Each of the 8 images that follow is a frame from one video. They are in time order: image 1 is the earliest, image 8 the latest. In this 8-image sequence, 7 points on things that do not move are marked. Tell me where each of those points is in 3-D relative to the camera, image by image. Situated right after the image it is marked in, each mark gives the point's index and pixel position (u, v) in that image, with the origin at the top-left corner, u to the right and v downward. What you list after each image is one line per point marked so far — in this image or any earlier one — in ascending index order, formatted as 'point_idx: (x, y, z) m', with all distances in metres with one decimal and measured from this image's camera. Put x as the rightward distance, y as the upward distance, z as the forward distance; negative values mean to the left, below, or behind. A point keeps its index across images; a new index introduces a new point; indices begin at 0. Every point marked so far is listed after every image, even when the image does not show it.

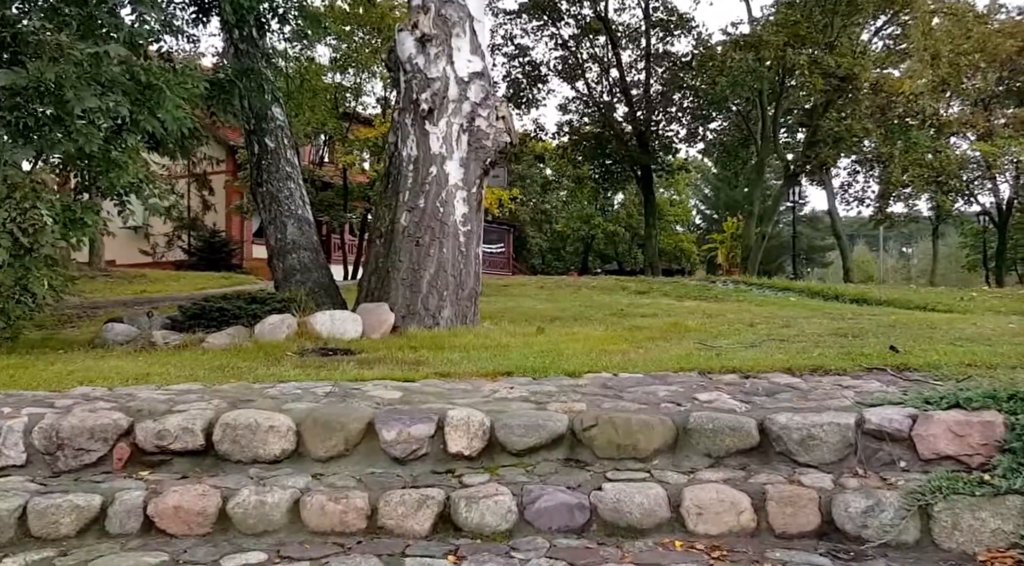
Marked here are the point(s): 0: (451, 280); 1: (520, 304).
0: (-0.5, 0.0, +8.4) m
1: (+0.1, -0.3, +12.4) m
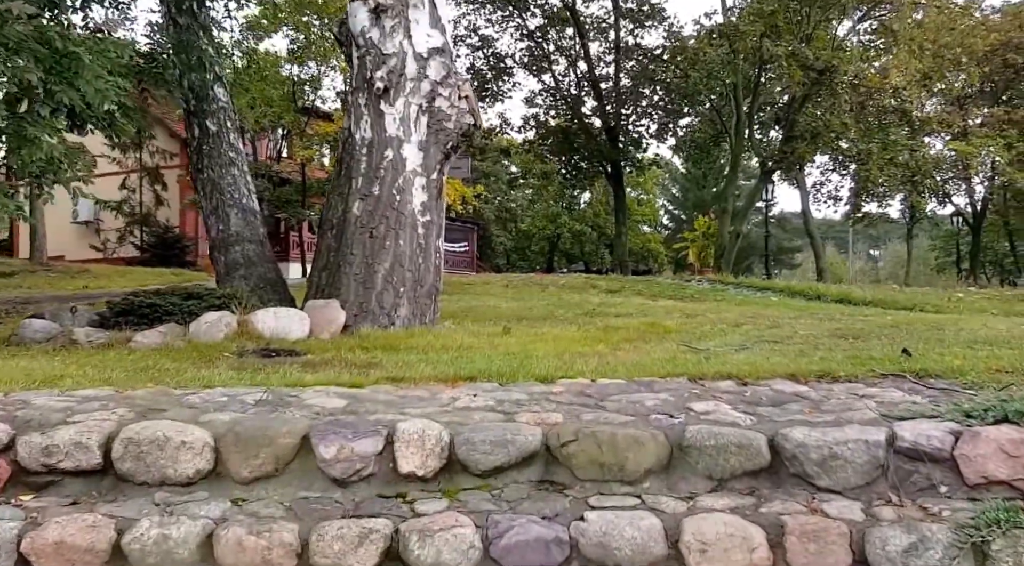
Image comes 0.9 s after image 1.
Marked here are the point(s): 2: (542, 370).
0: (-0.8, +0.1, +7.7) m
1: (-0.3, -0.2, +11.8) m
2: (+0.2, -0.4, +5.1) m
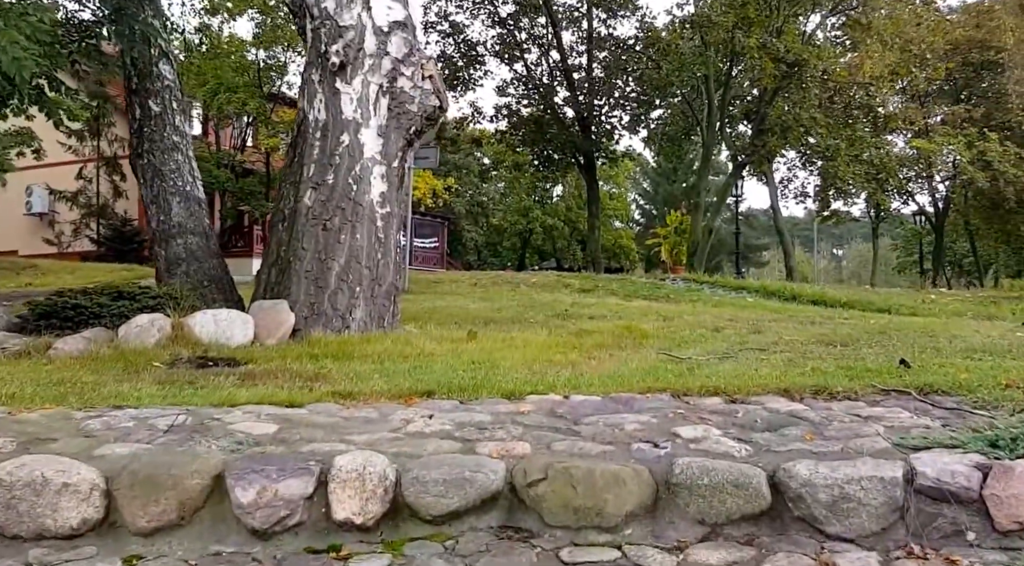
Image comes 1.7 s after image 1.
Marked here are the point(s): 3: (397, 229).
0: (-1.0, +0.1, +7.2) m
1: (-0.6, -0.2, +11.2) m
2: (0.0, -0.4, +4.6) m
3: (-0.8, +0.4, +7.4) m
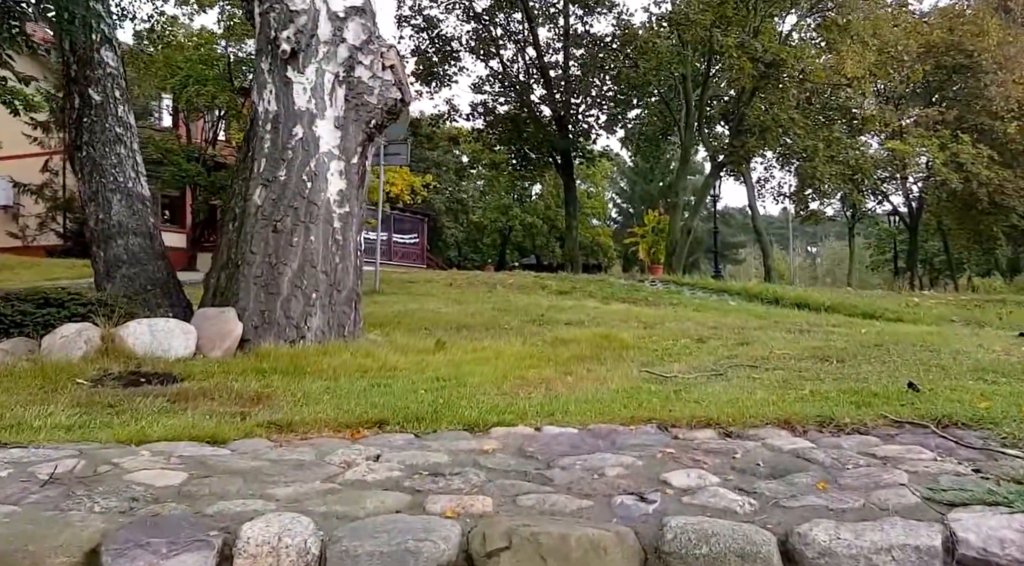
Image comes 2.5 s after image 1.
0: (-1.2, 0.0, +6.6) m
1: (-0.9, -0.2, +10.7) m
2: (-0.1, -0.5, +4.0) m
3: (-1.0, +0.3, +6.9) m
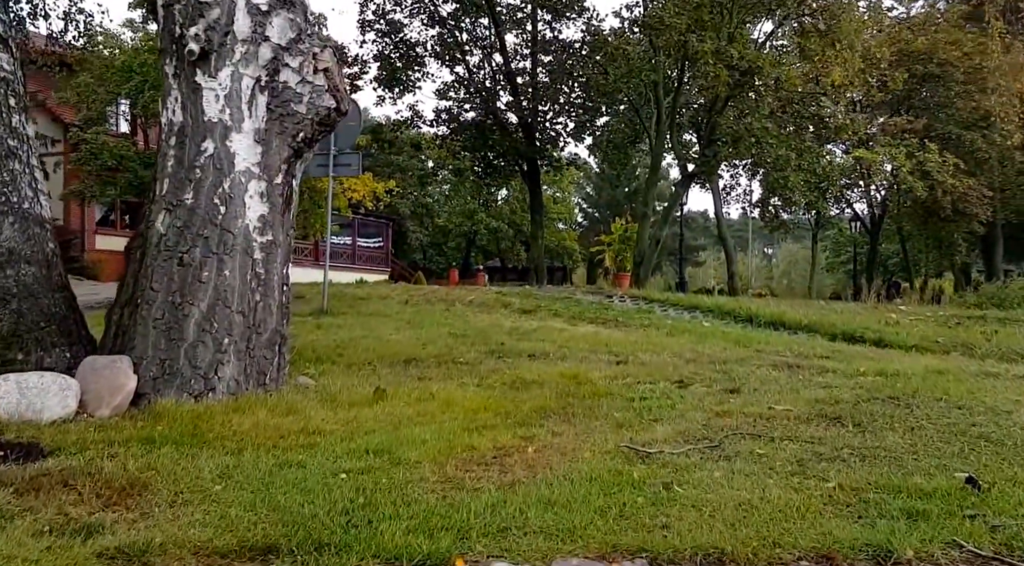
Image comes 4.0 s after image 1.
0: (-1.4, -0.2, +5.5) m
1: (-1.3, -0.5, +9.6) m
2: (-0.3, -0.7, +3.0) m
3: (-1.3, +0.1, +5.8) m
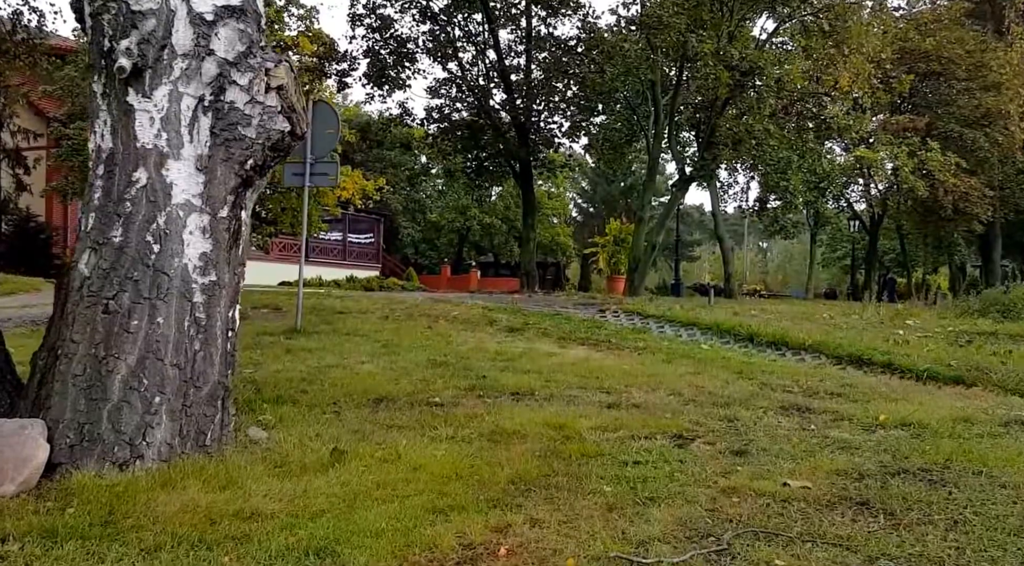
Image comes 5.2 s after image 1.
0: (-1.6, -0.4, +4.8) m
1: (-1.4, -0.6, +8.9) m
2: (-0.4, -0.9, +2.3) m
3: (-1.4, -0.1, +5.1) m
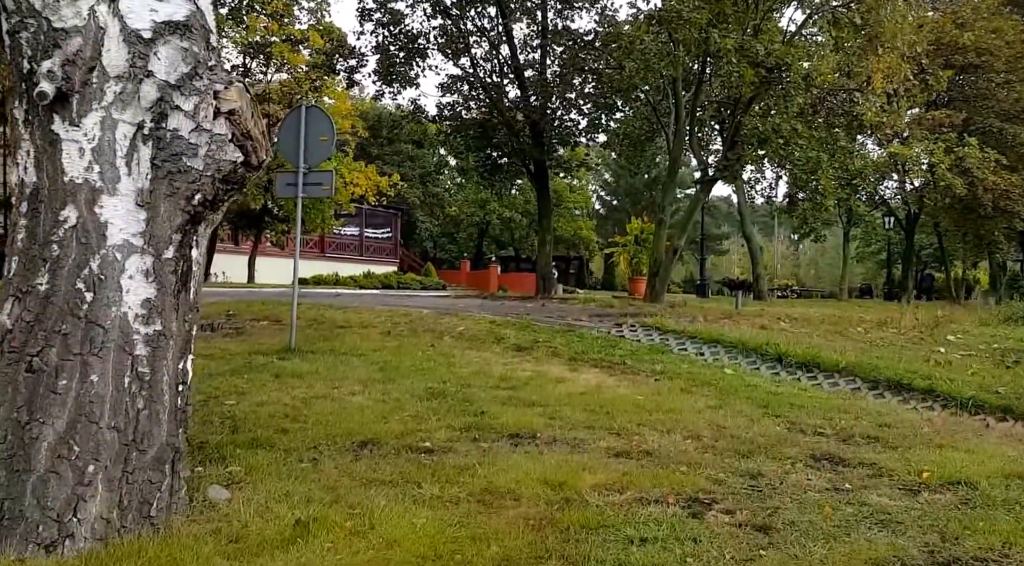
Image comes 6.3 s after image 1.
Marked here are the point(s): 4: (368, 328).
0: (-1.6, -0.6, +4.2) m
1: (-1.4, -0.8, +8.3) m
2: (-0.5, -1.2, +1.6) m
3: (-1.4, -0.3, +4.5) m
4: (-1.6, -0.5, +11.5) m
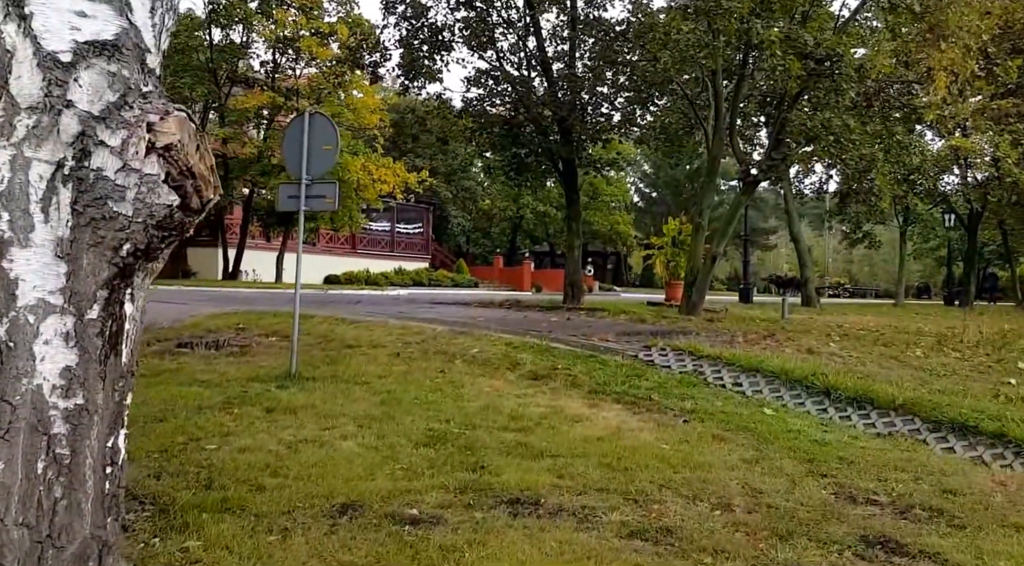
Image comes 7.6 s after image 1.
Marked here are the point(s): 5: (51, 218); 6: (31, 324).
0: (-1.7, -0.9, +3.5) m
1: (-1.3, -1.0, +7.6) m
2: (-0.7, -1.5, +0.9) m
3: (-1.5, -0.6, +3.8) m
4: (-1.4, -0.7, +10.8) m
5: (-1.6, +0.2, +3.6) m
6: (-1.6, -0.1, +3.6) m
